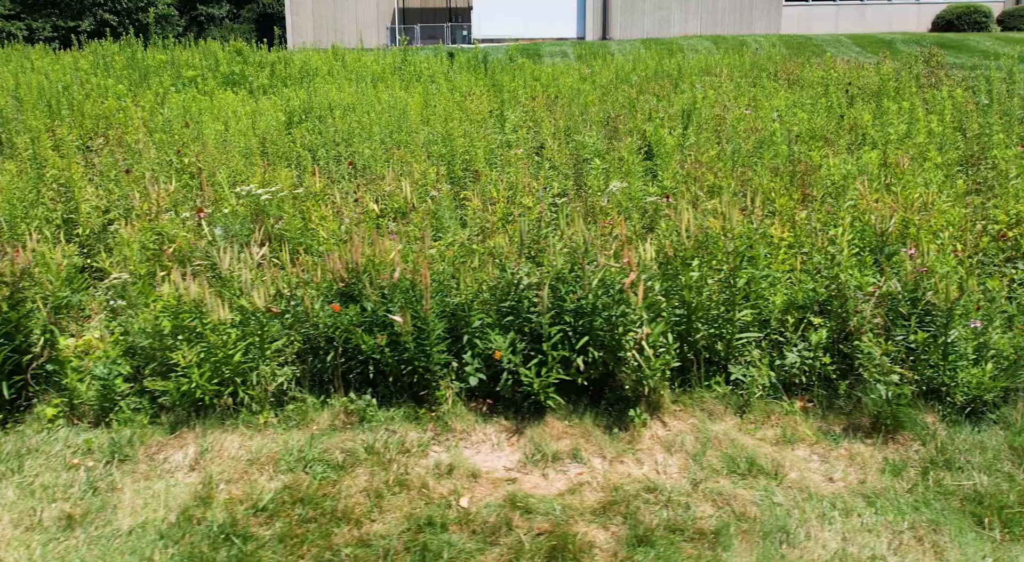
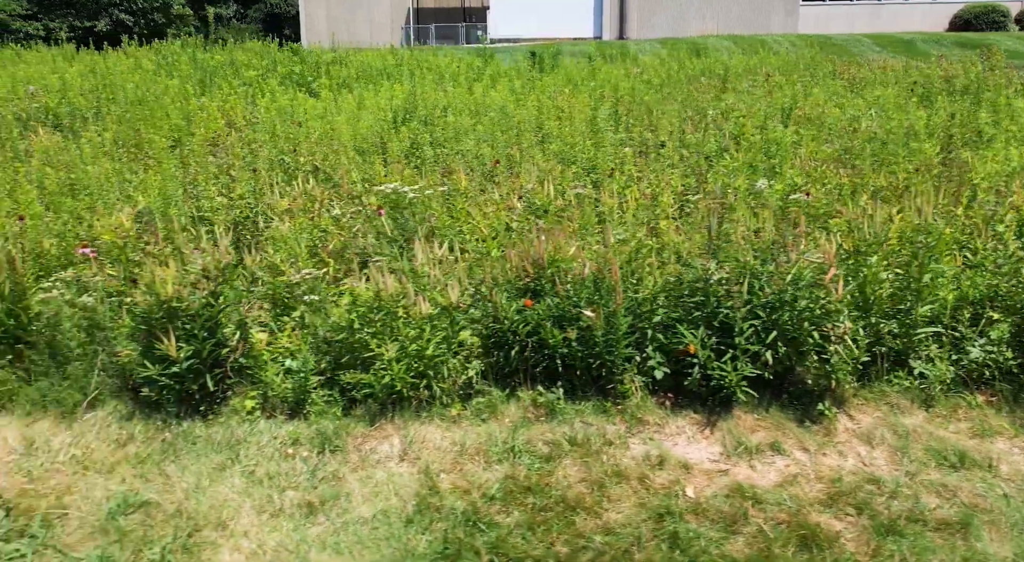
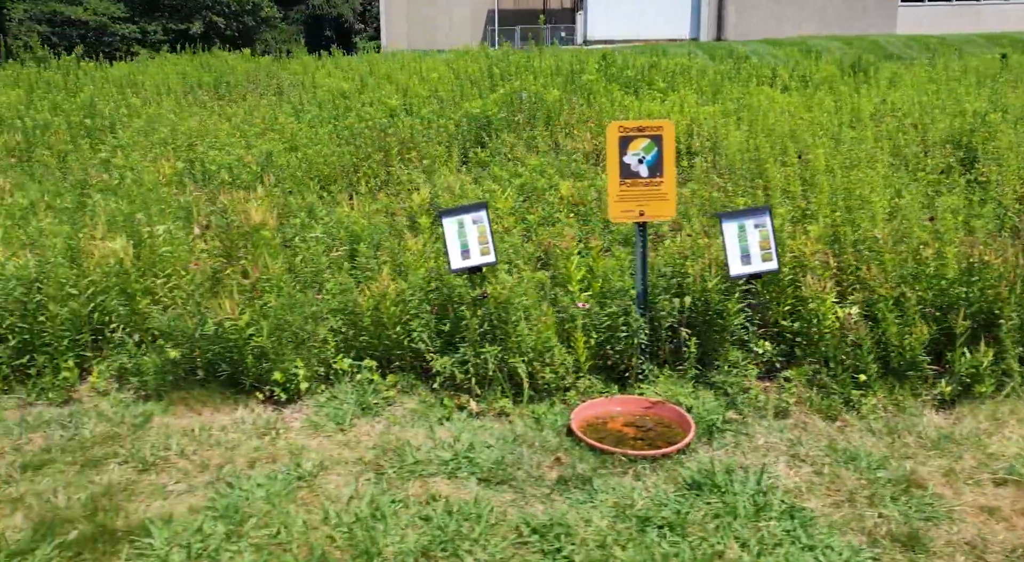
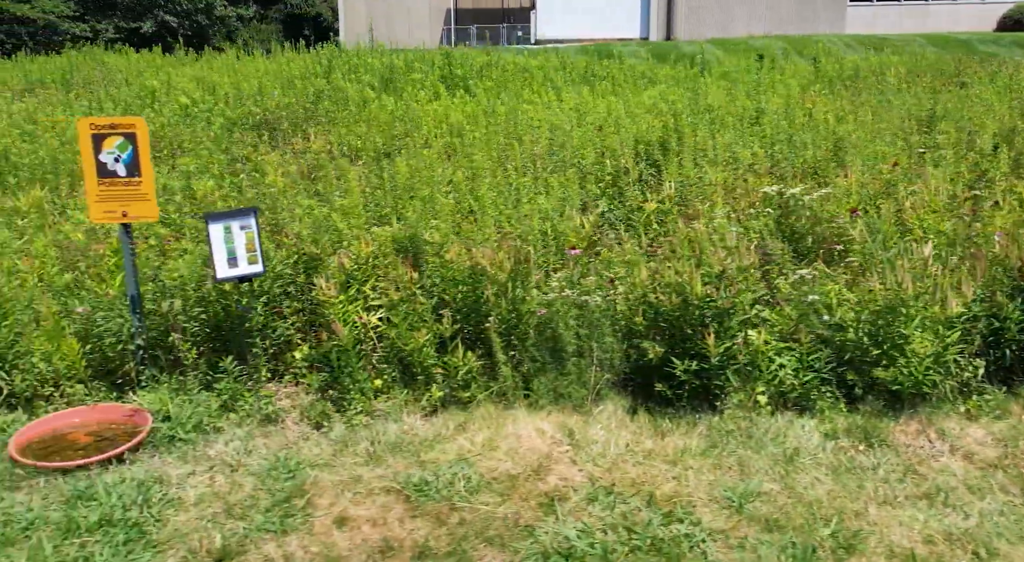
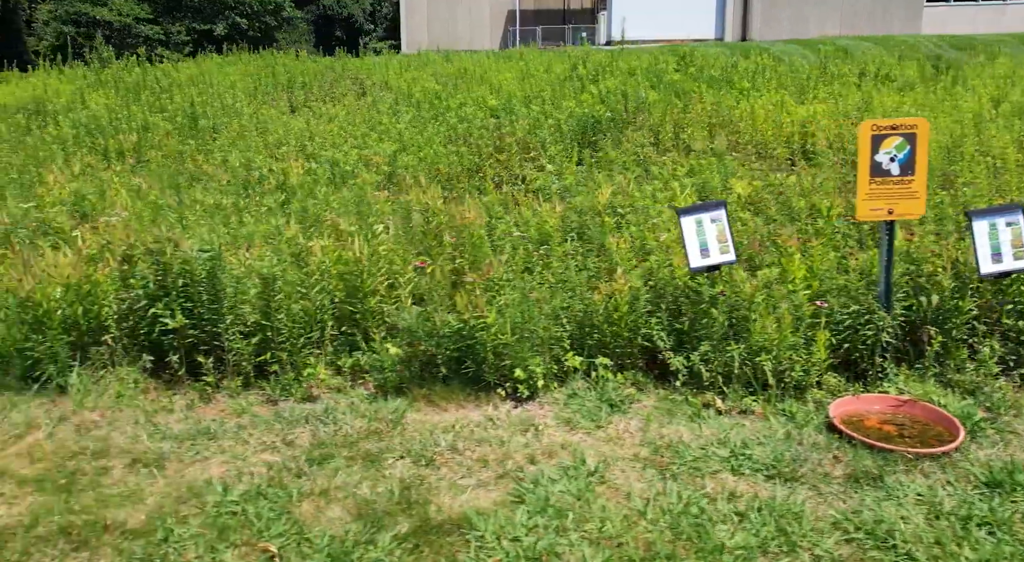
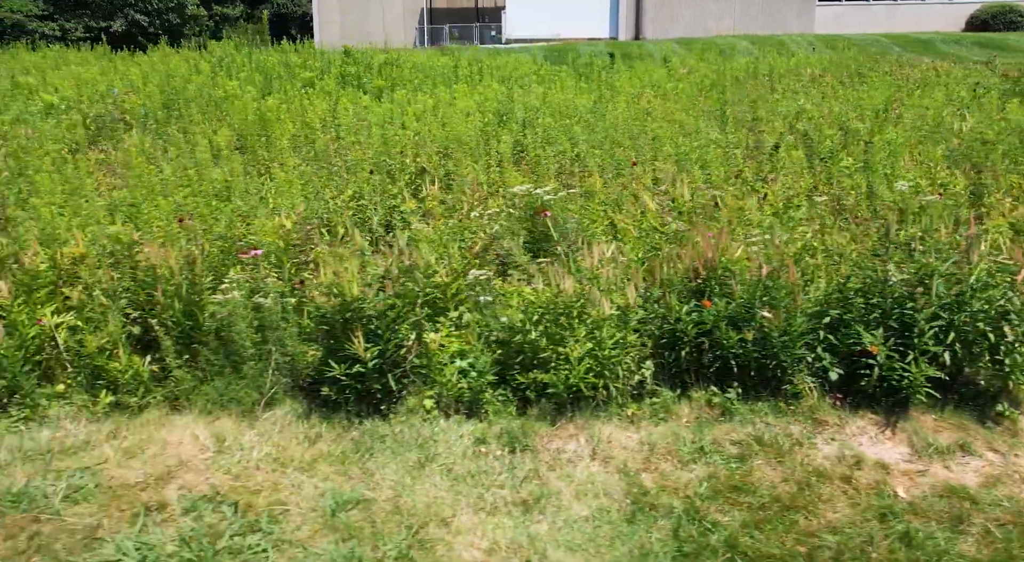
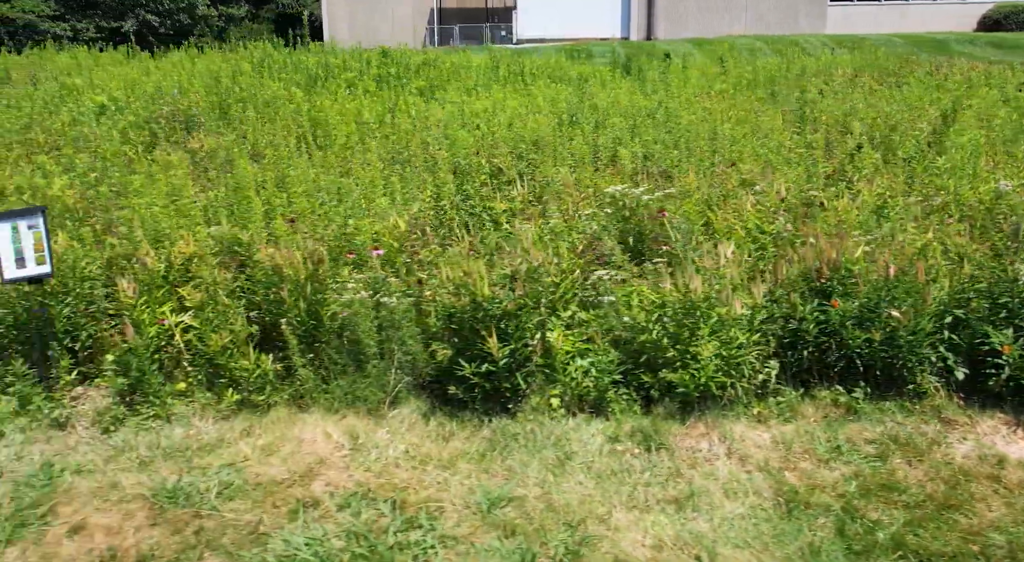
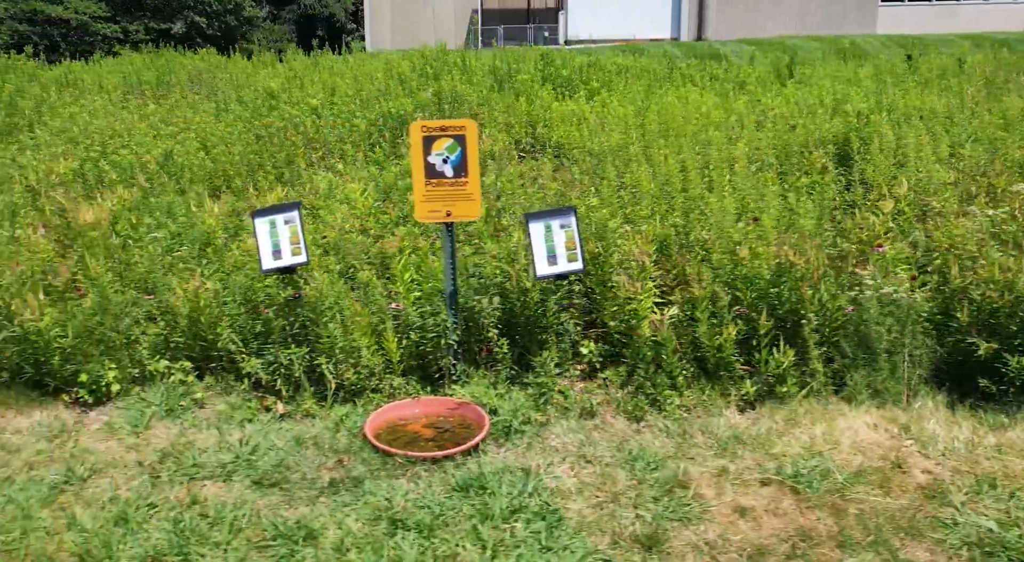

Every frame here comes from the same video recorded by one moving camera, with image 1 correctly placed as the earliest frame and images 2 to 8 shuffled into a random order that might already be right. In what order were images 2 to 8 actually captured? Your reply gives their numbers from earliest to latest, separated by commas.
2, 6, 7, 4, 8, 3, 5
